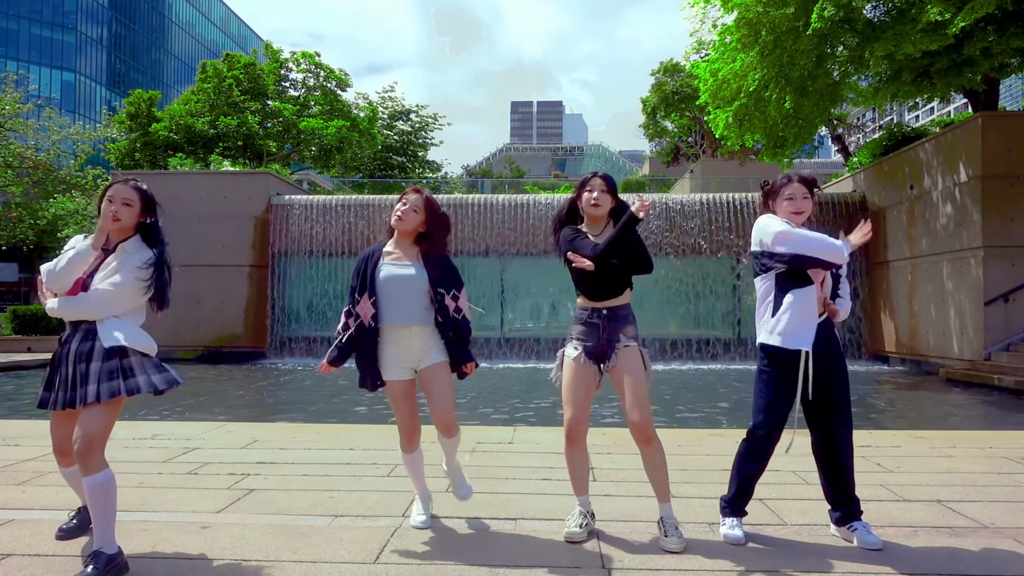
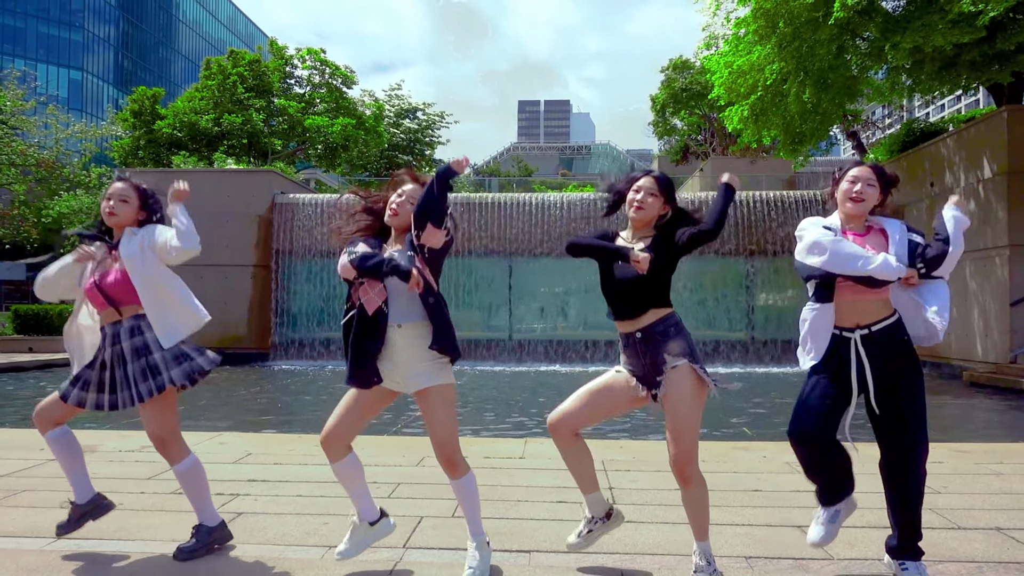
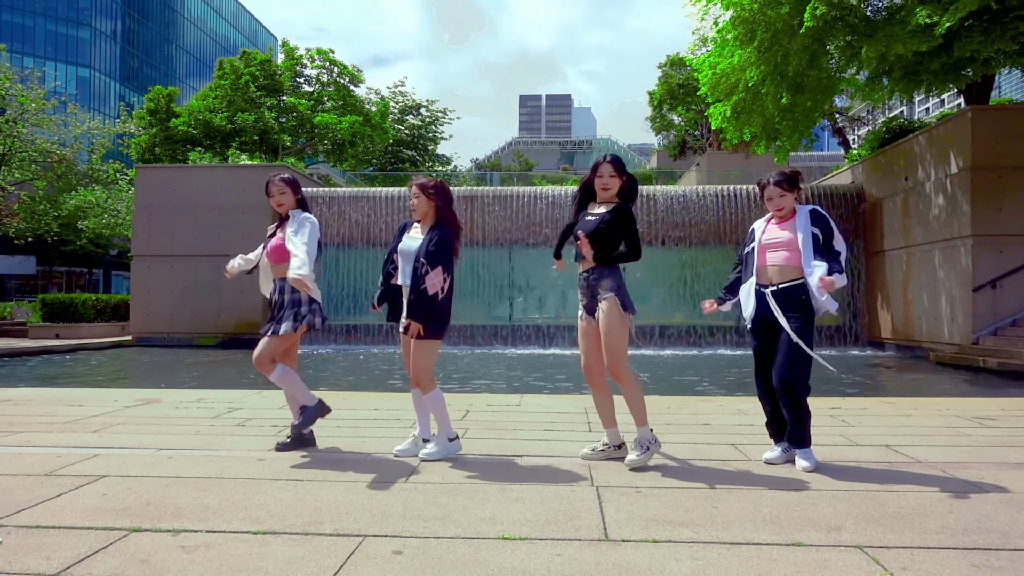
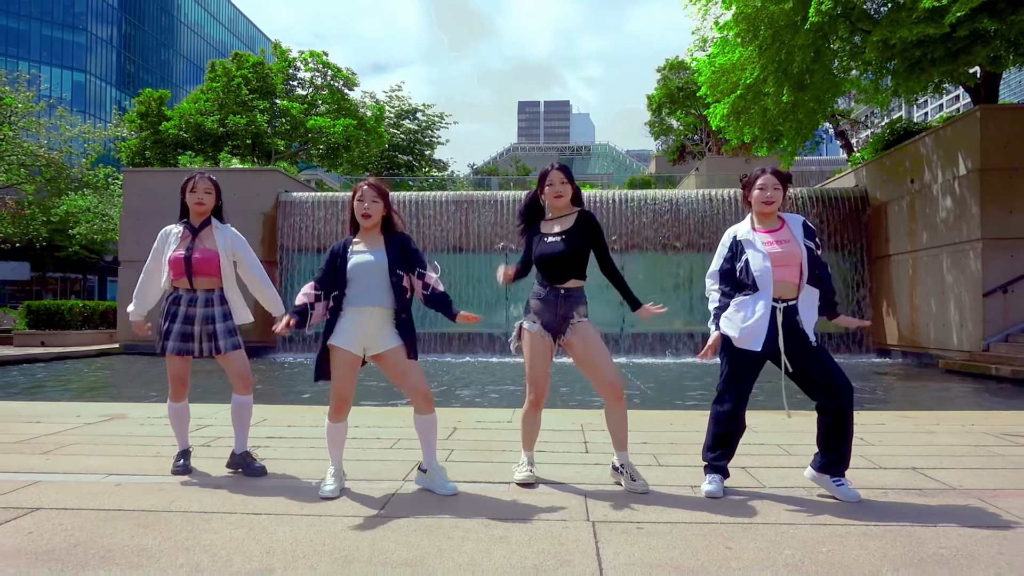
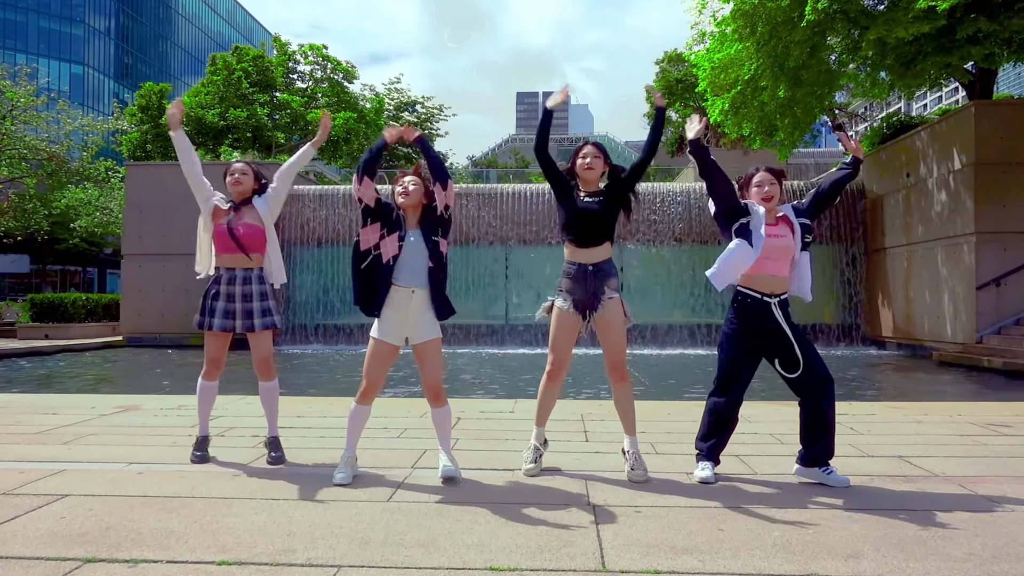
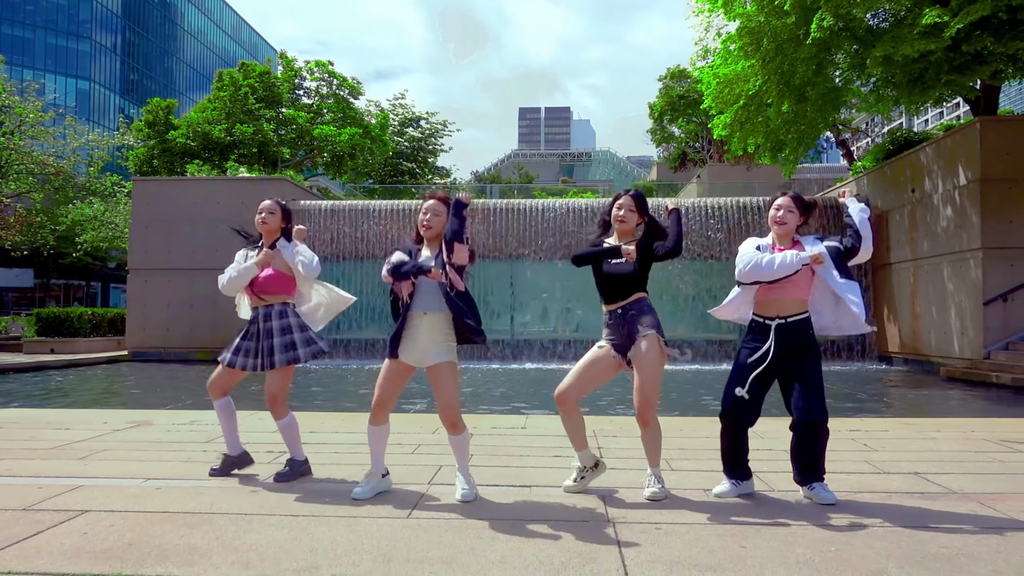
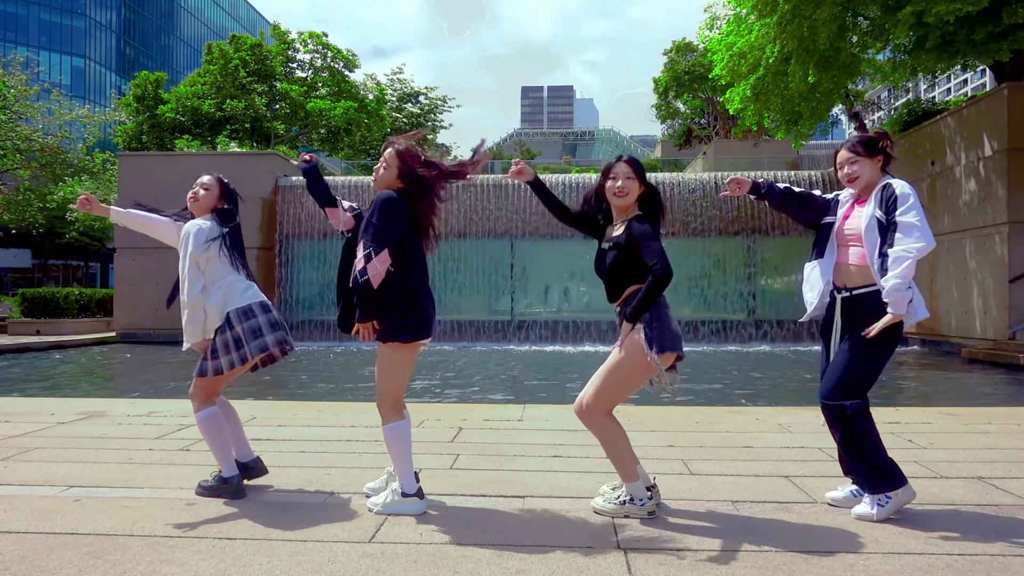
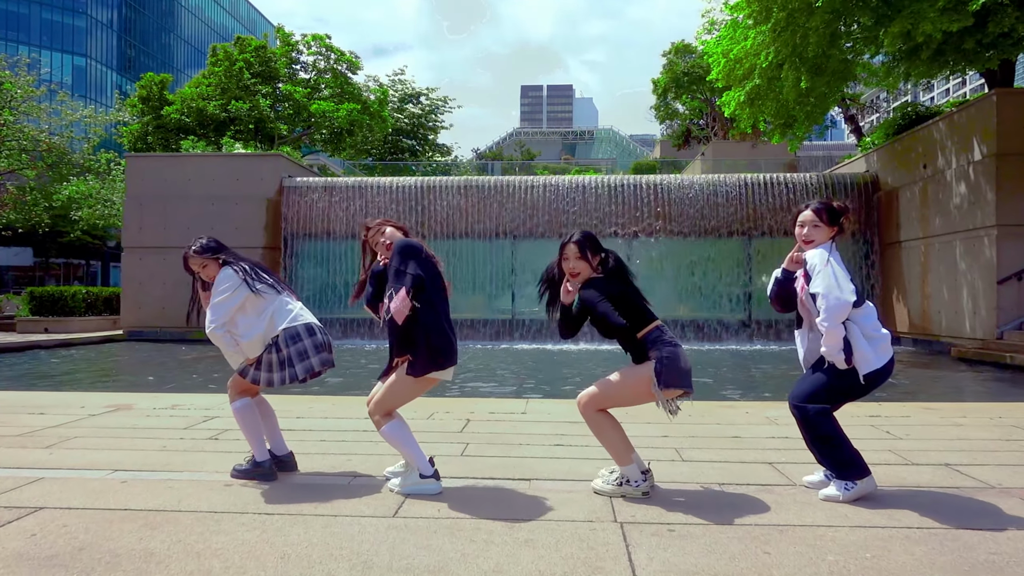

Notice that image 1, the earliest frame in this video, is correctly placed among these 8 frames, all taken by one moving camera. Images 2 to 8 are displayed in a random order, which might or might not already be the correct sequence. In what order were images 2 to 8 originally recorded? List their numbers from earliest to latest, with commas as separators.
2, 6, 5, 4, 3, 8, 7
